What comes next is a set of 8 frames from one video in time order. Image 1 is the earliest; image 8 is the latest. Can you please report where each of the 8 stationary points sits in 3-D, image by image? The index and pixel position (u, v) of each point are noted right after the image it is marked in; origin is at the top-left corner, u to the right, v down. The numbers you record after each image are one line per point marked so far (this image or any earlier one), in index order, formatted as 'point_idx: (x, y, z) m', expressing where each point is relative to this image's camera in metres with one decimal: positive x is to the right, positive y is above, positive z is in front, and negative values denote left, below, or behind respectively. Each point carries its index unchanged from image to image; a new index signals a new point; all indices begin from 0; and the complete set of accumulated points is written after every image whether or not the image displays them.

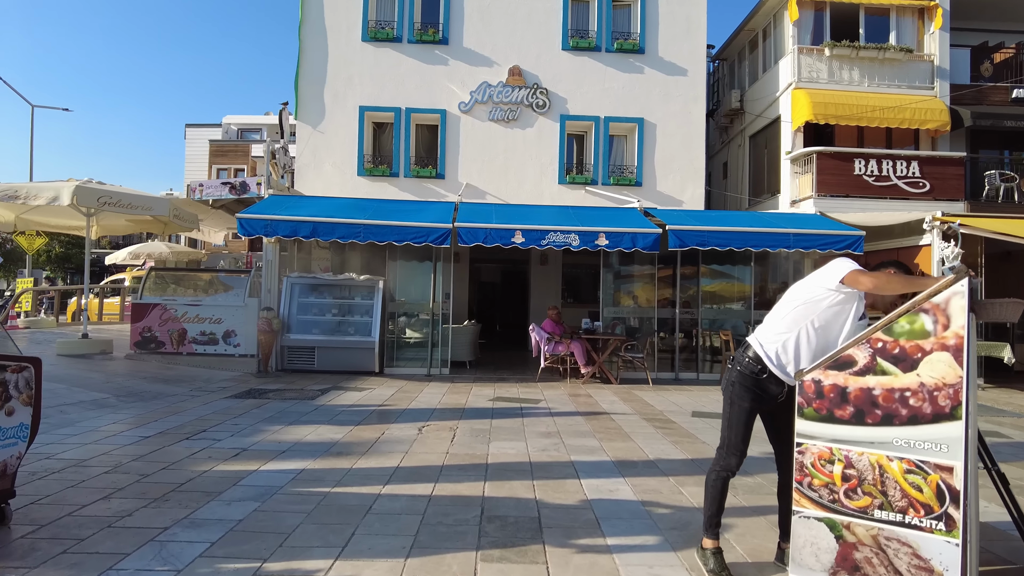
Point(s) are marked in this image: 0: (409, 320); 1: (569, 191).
0: (-1.6, -0.4, +10.4) m
1: (+1.2, +2.1, +14.3) m
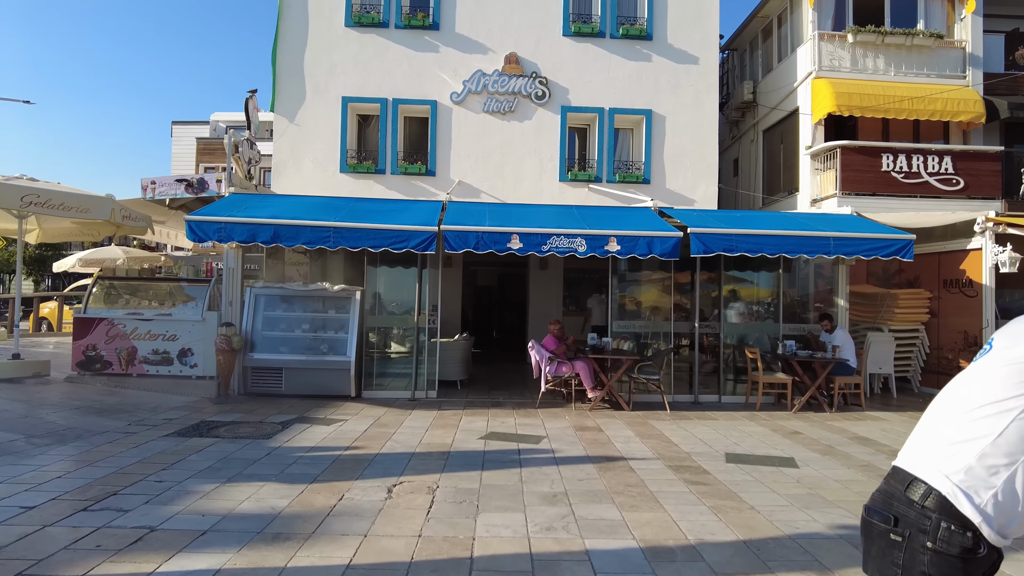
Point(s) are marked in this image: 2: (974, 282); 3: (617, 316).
0: (-1.6, -0.6, +9.1) m
1: (+1.1, +2.0, +13.0) m
2: (+7.4, +0.1, +10.5) m
3: (+1.6, -0.4, +9.8) m
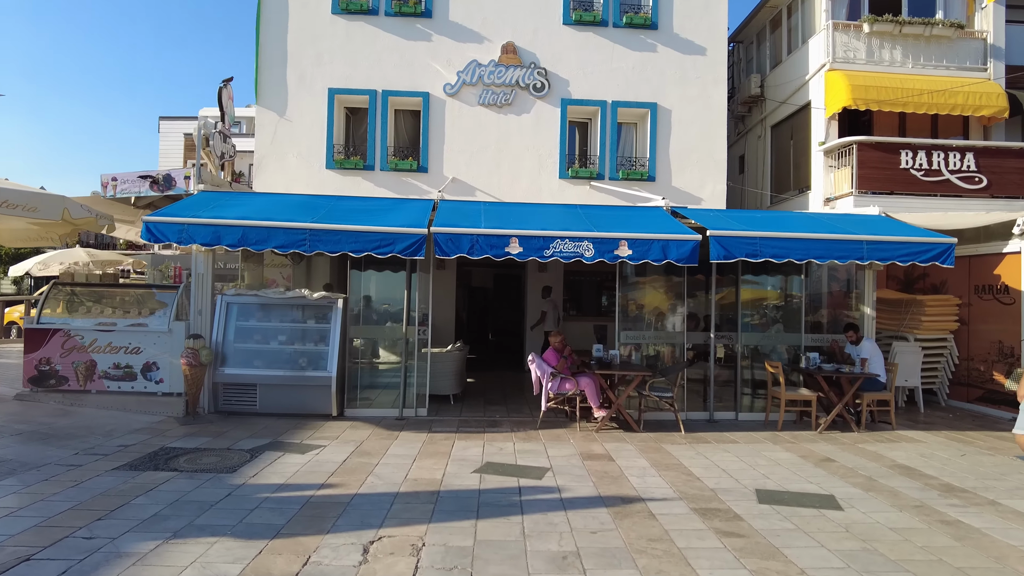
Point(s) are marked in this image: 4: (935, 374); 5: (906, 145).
0: (-1.7, -0.7, +8.3) m
1: (+1.1, +1.9, +12.2) m
2: (+7.4, 0.0, +9.8) m
3: (+1.6, -0.5, +9.0) m
4: (+7.0, -1.4, +10.9) m
5: (+7.8, +2.8, +13.1) m
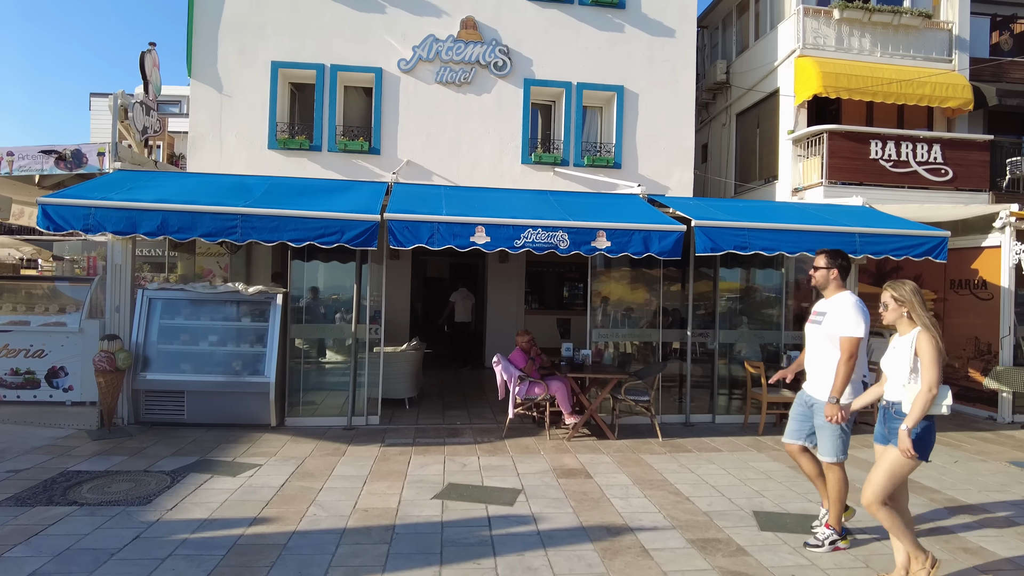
0: (-2.1, -0.6, +7.4) m
1: (+0.4, +2.0, +11.5) m
2: (+6.8, +0.1, +9.5) m
3: (+1.1, -0.4, +8.3) m
4: (+6.4, -1.3, +10.6) m
5: (+7.0, +3.0, +12.8) m
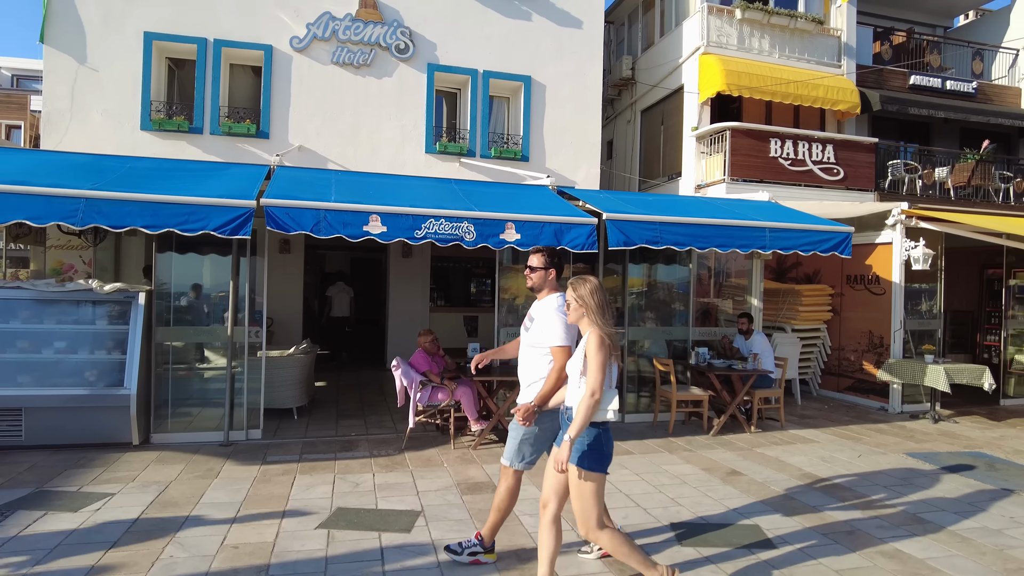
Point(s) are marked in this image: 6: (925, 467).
0: (-3.1, -0.6, +6.6) m
1: (-1.2, +2.1, +10.9) m
2: (+5.5, +0.1, +9.9) m
3: (0.0, -0.4, +7.9) m
4: (+4.8, -1.2, +10.9) m
5: (+5.2, +3.0, +13.1) m
6: (+4.2, -1.8, +6.7) m
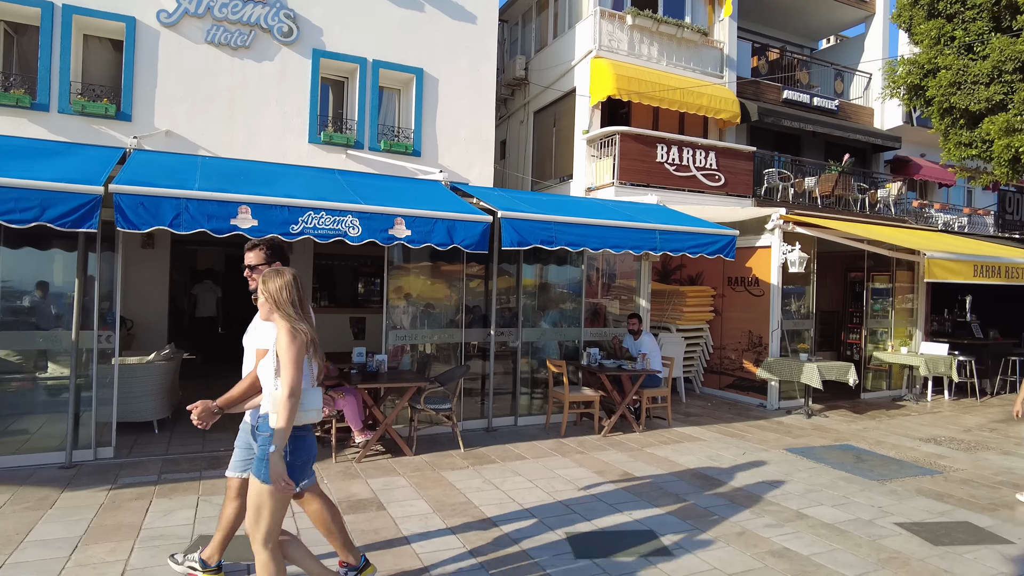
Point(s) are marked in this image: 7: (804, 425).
0: (-4.1, -0.6, +5.7) m
1: (-2.9, +2.1, +10.3) m
2: (+3.8, +0.1, +10.3) m
3: (-1.3, -0.4, +7.5) m
4: (+3.0, -1.3, +11.2) m
5: (+3.0, +3.0, +13.5) m
6: (+3.1, -1.9, +7.0) m
7: (+4.0, -1.9, +9.1) m
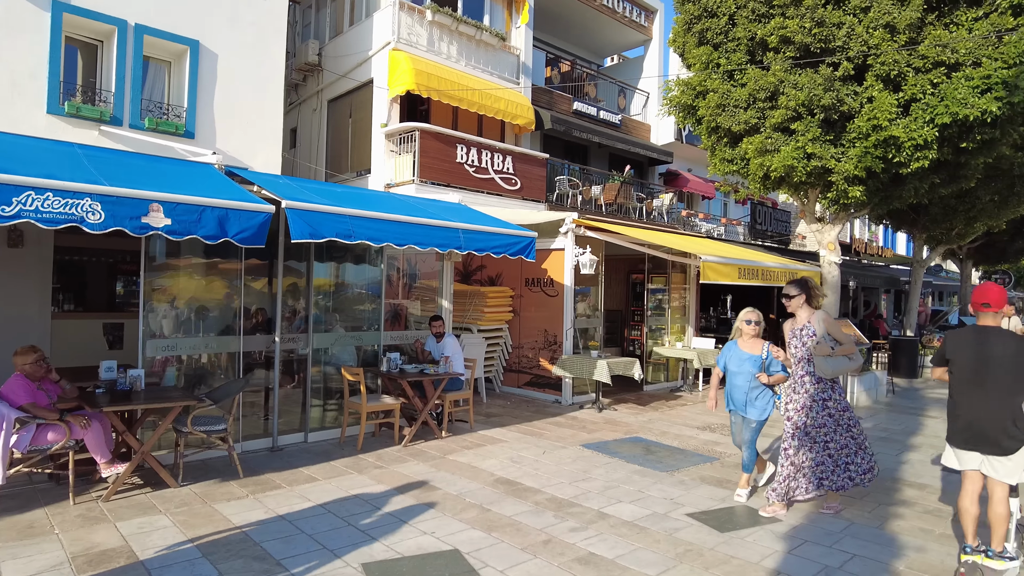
0: (-5.5, -0.6, +3.8) m
1: (-5.7, +2.1, +8.6) m
2: (+0.7, +0.1, +10.6) m
3: (-3.4, -0.4, +6.4) m
4: (-0.3, -1.3, +11.2) m
5: (-1.0, +3.0, +13.3) m
6: (+1.0, -1.9, +7.2) m
7: (+1.2, -1.9, +9.4) m
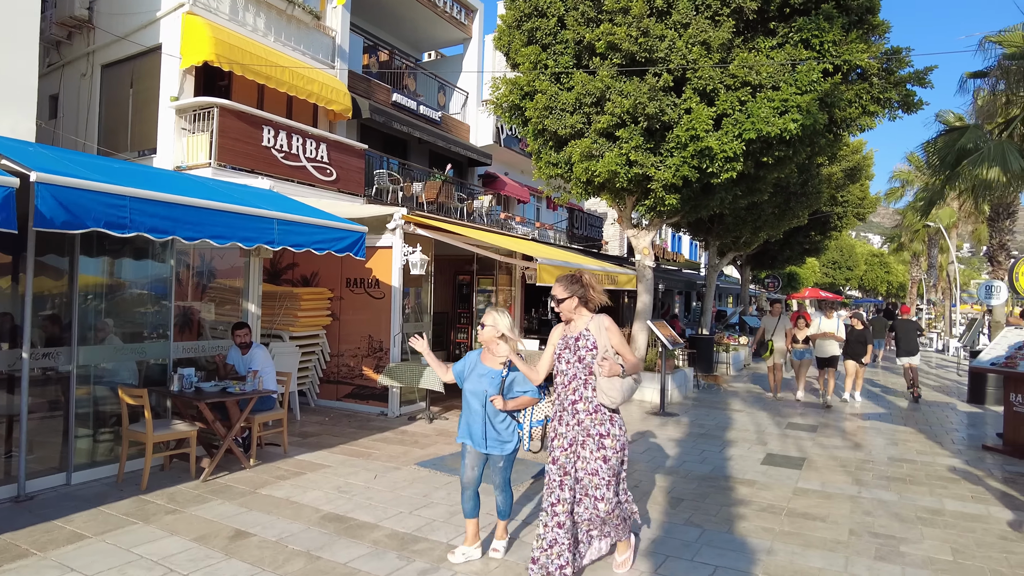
0: (-5.9, -0.6, +1.5) m
1: (-7.5, +2.1, +6.0) m
2: (-1.9, +0.1, +9.7) m
3: (-4.6, -0.4, +4.5) m
4: (-3.1, -1.3, +10.0) m
5: (-4.3, +3.0, +11.9) m
6: (-0.7, -1.9, +6.6) m
7: (-1.1, -1.9, +8.7) m
